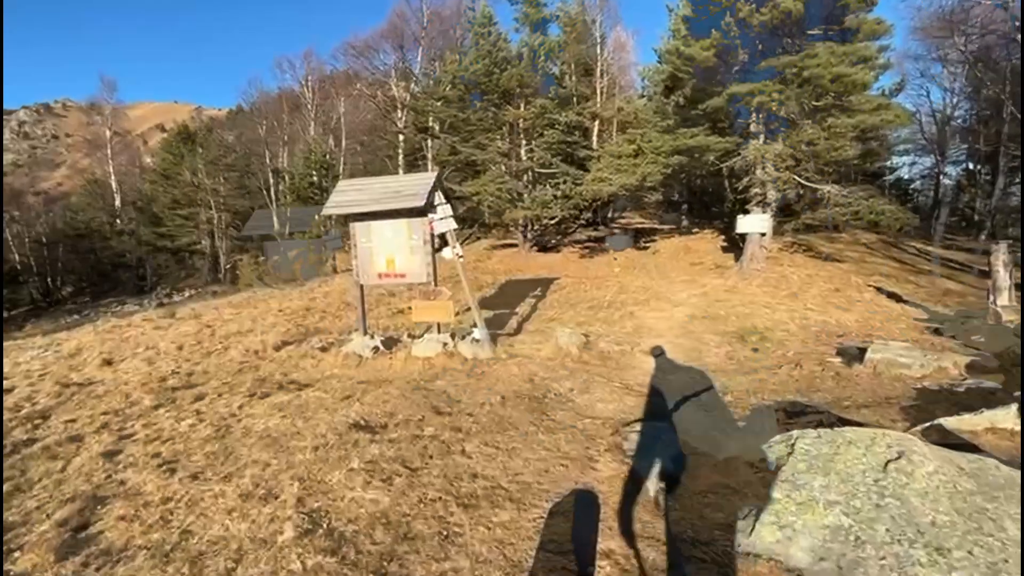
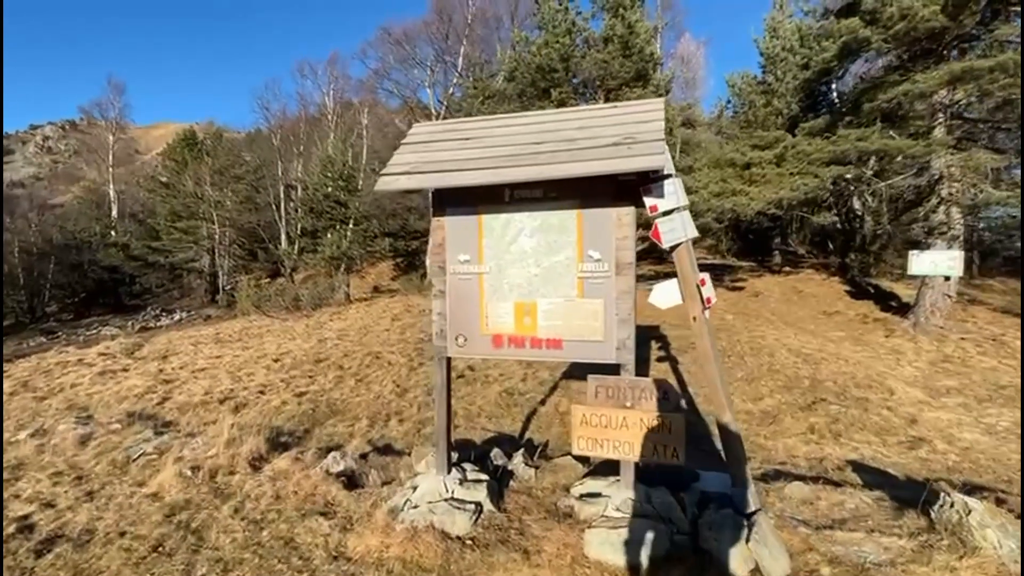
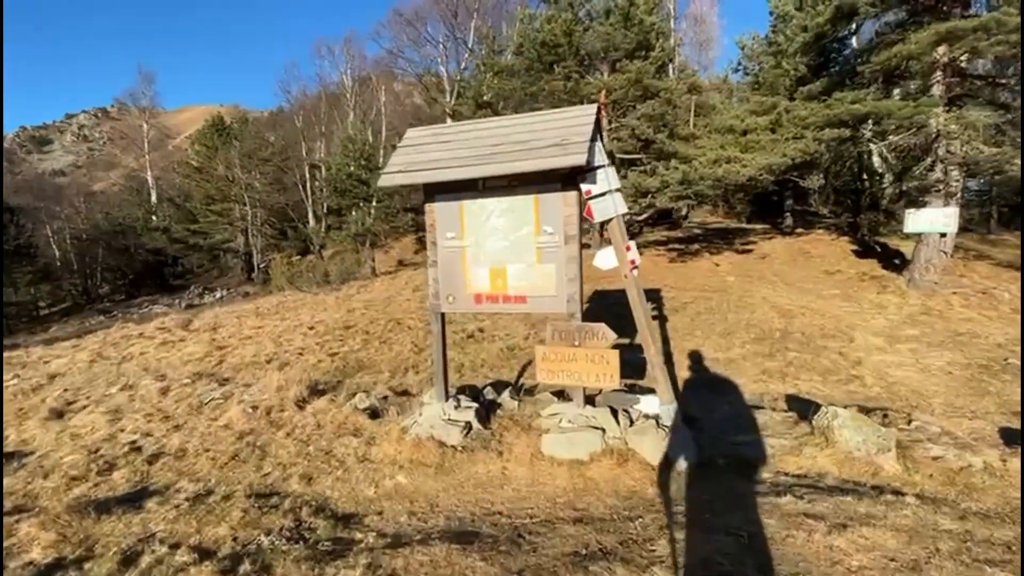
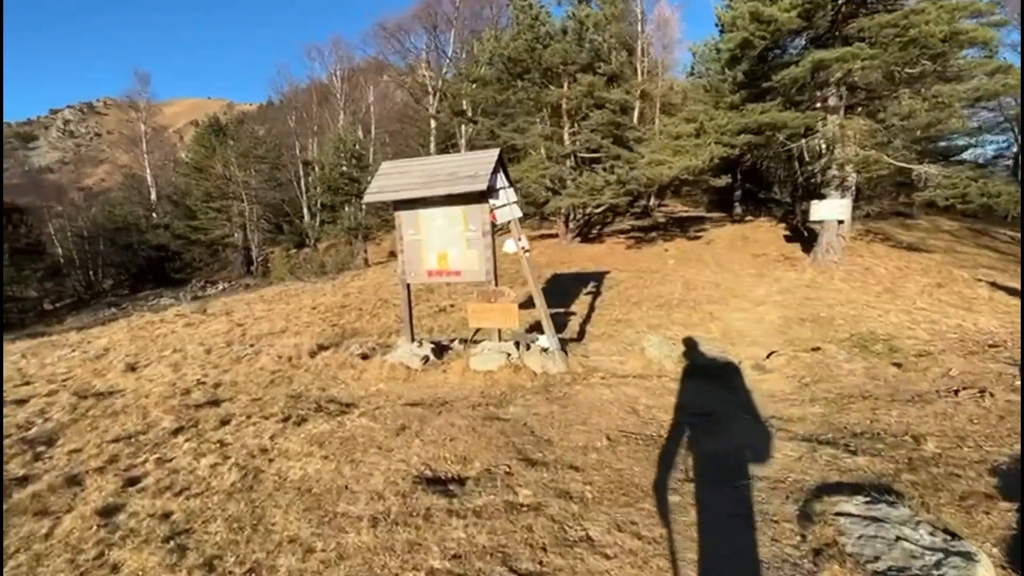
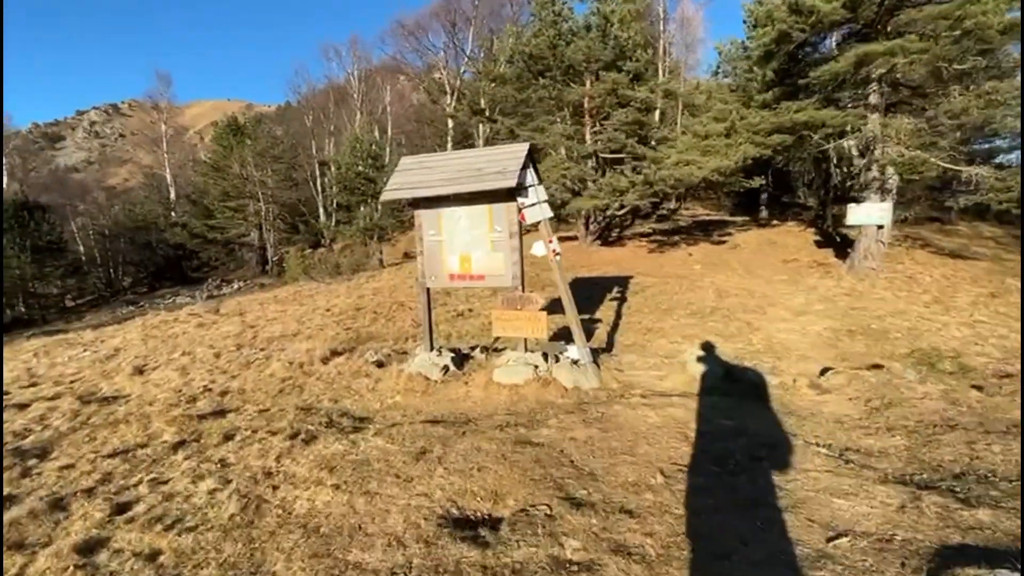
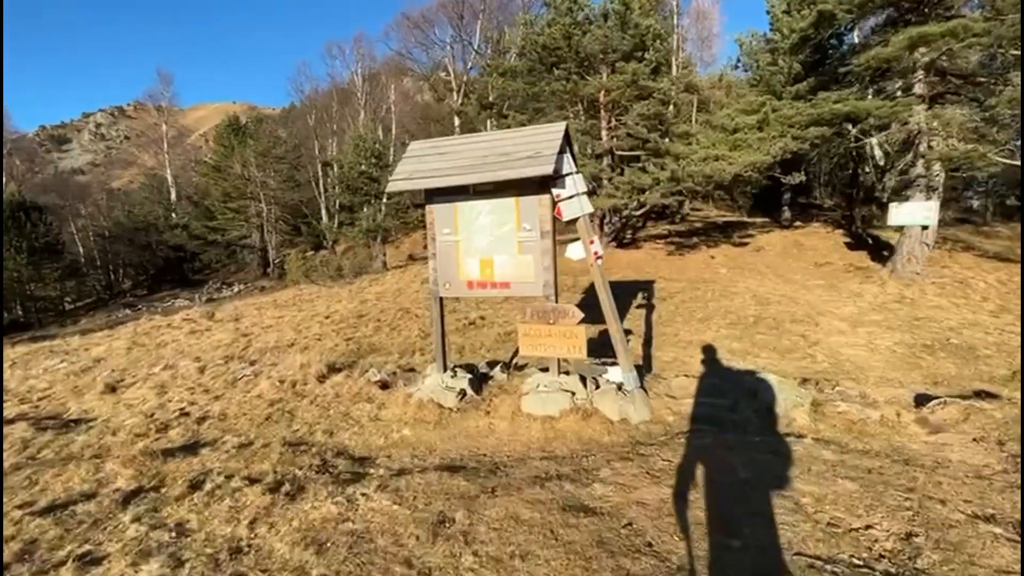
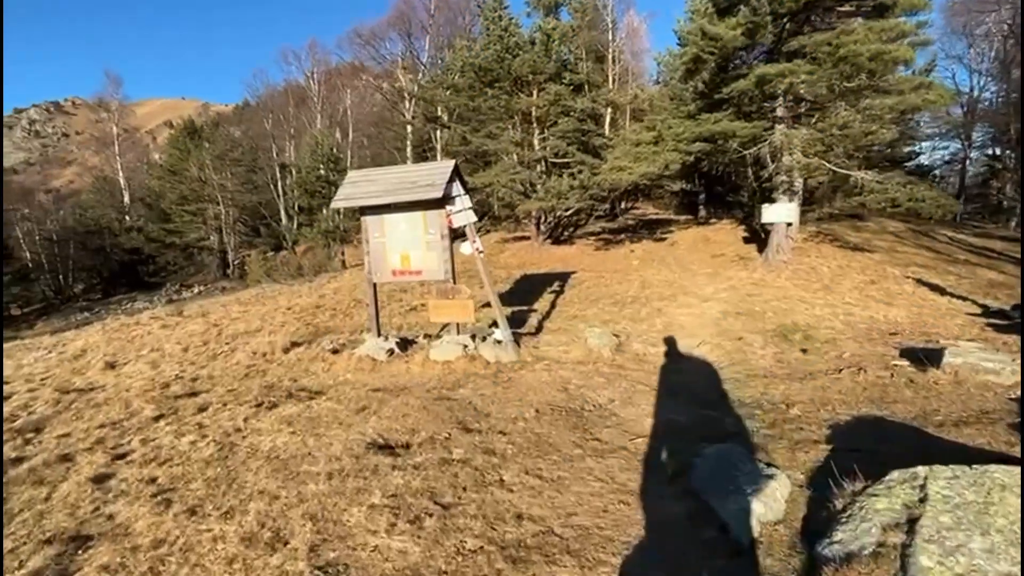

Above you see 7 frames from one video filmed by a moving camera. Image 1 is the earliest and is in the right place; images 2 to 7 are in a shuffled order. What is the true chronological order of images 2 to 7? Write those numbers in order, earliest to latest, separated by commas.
7, 4, 5, 6, 3, 2
